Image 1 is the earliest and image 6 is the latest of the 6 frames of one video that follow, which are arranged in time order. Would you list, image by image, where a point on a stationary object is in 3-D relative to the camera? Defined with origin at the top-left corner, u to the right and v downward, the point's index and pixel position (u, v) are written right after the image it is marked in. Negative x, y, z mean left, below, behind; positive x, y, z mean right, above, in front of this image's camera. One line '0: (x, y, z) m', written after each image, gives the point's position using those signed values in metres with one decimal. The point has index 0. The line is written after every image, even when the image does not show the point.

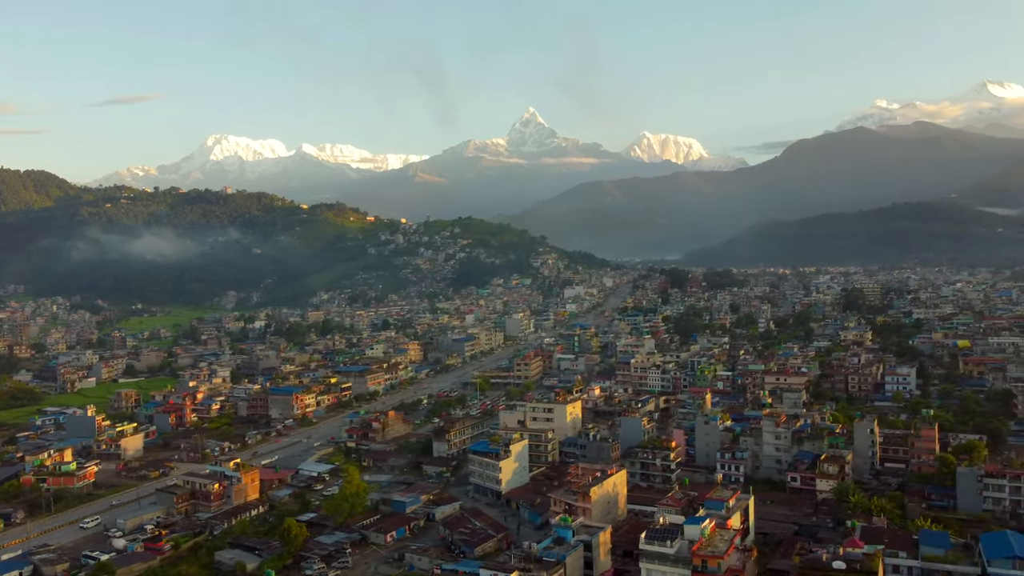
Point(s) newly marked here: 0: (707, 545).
0: (+4.1, -5.5, +16.8) m
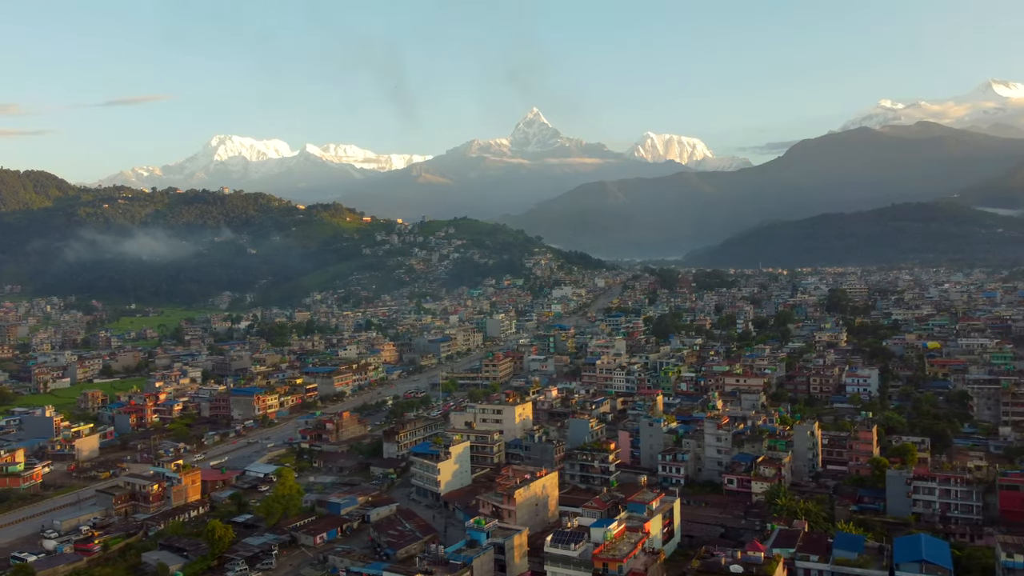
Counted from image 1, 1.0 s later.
0: (+2.0, -5.5, +16.8) m
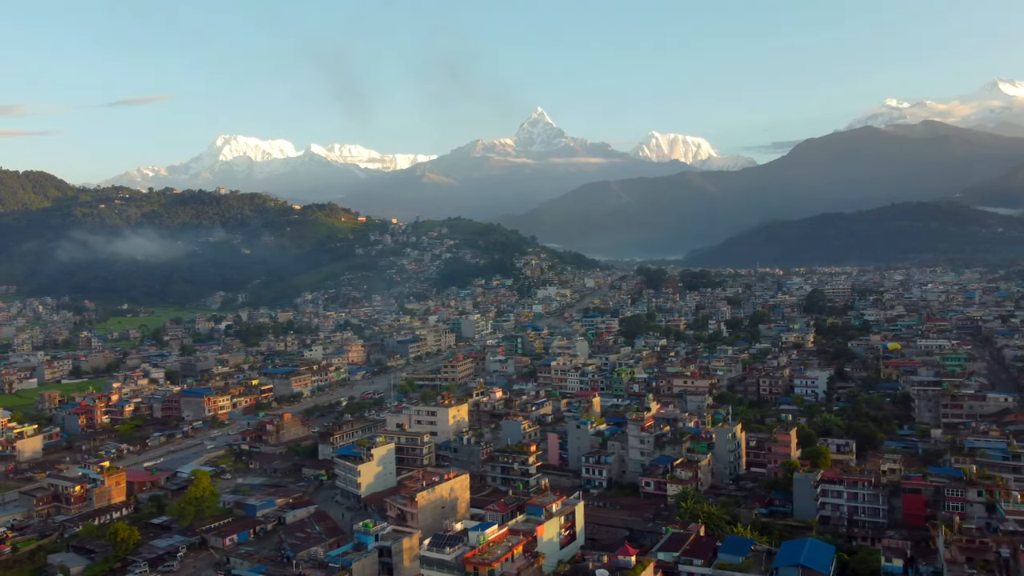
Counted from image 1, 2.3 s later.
0: (-0.6, -5.6, +16.8) m
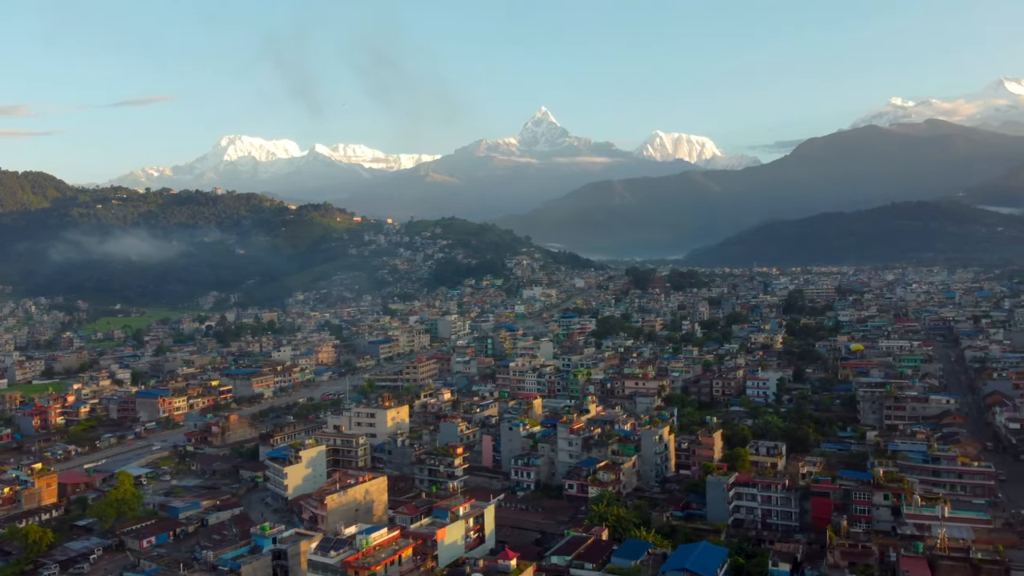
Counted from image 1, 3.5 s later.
0: (-3.1, -5.7, +16.8) m
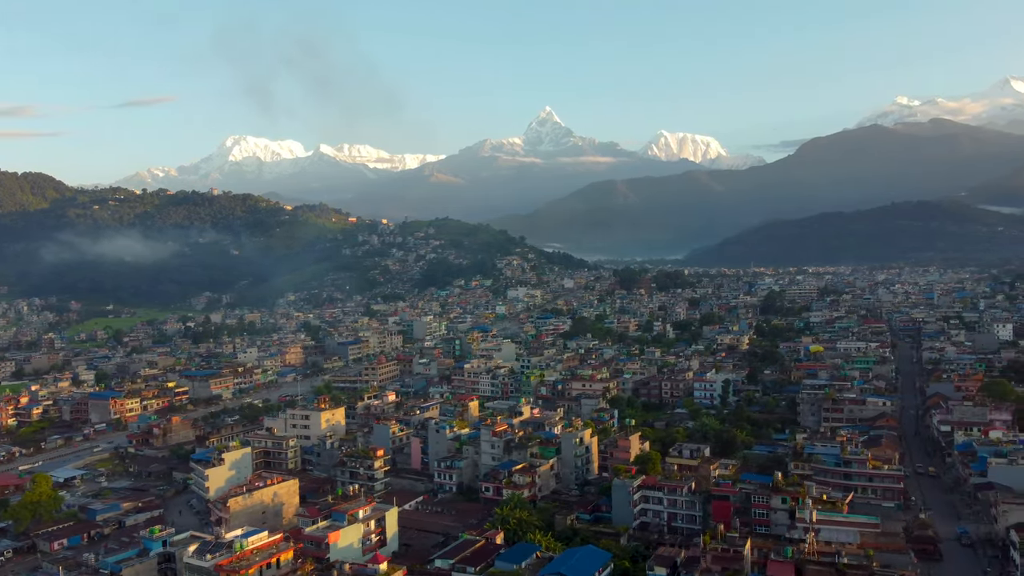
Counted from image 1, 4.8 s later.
0: (-5.7, -5.8, +16.8) m
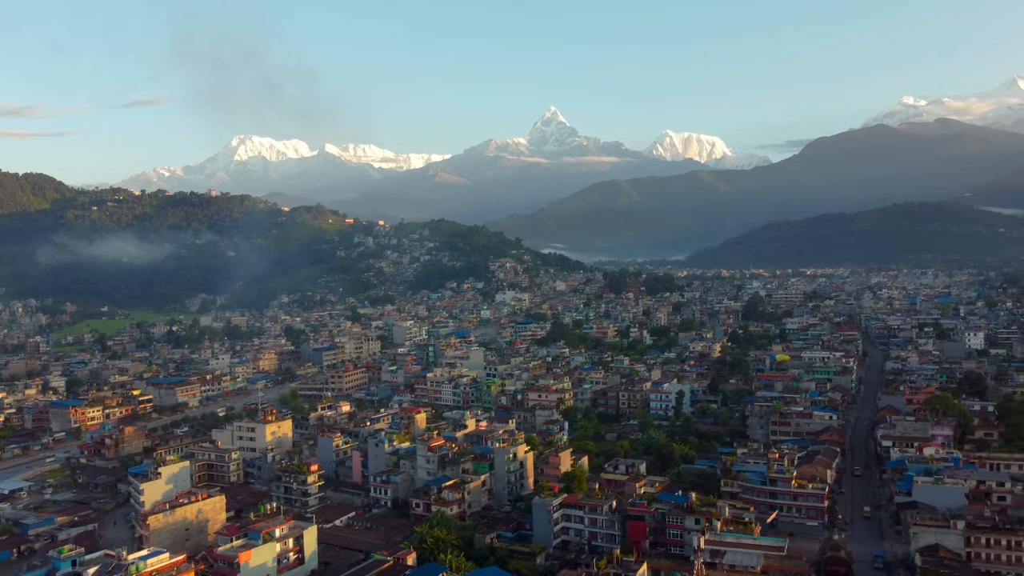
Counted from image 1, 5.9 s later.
0: (-8.0, -6.3, +16.9) m
